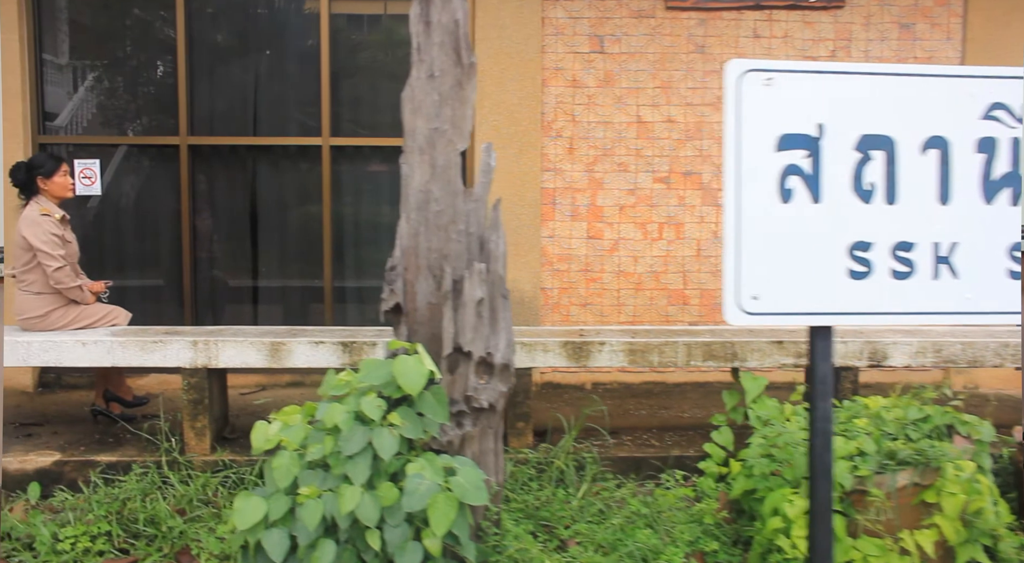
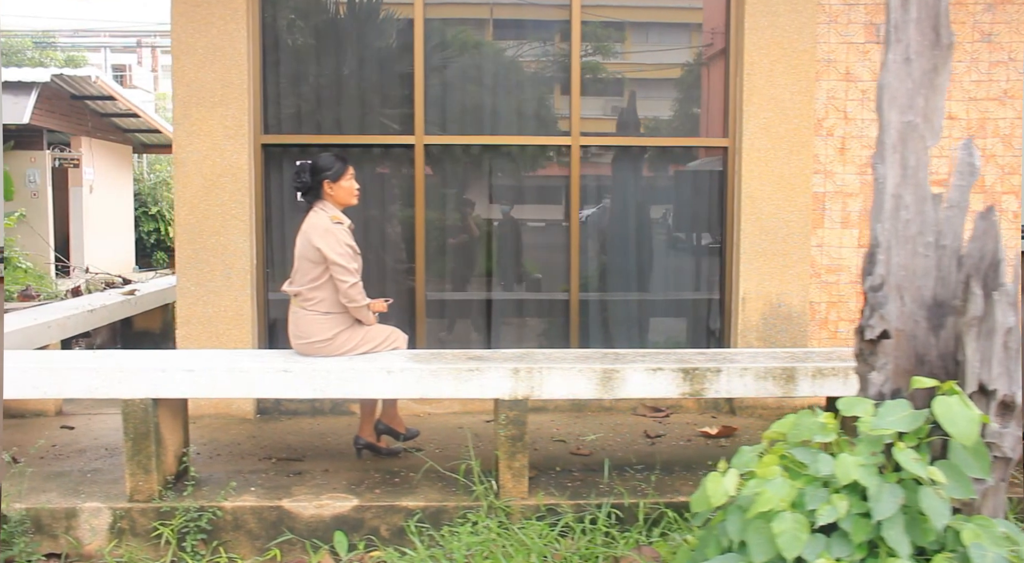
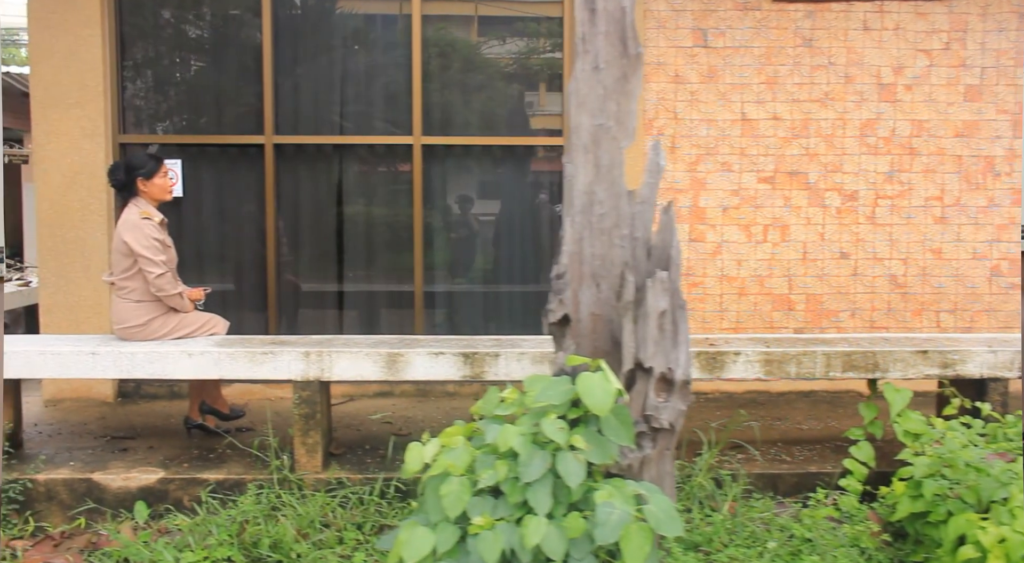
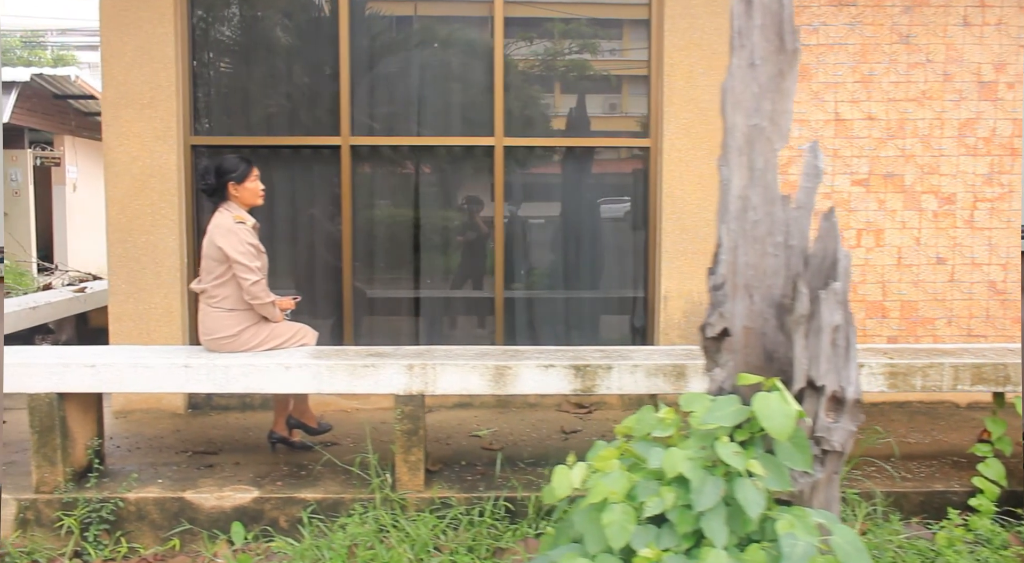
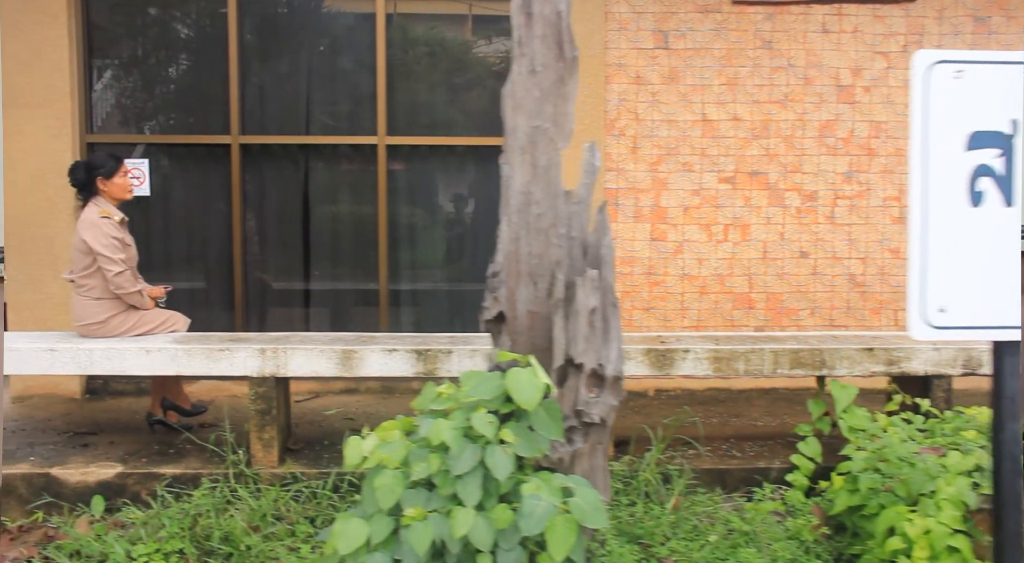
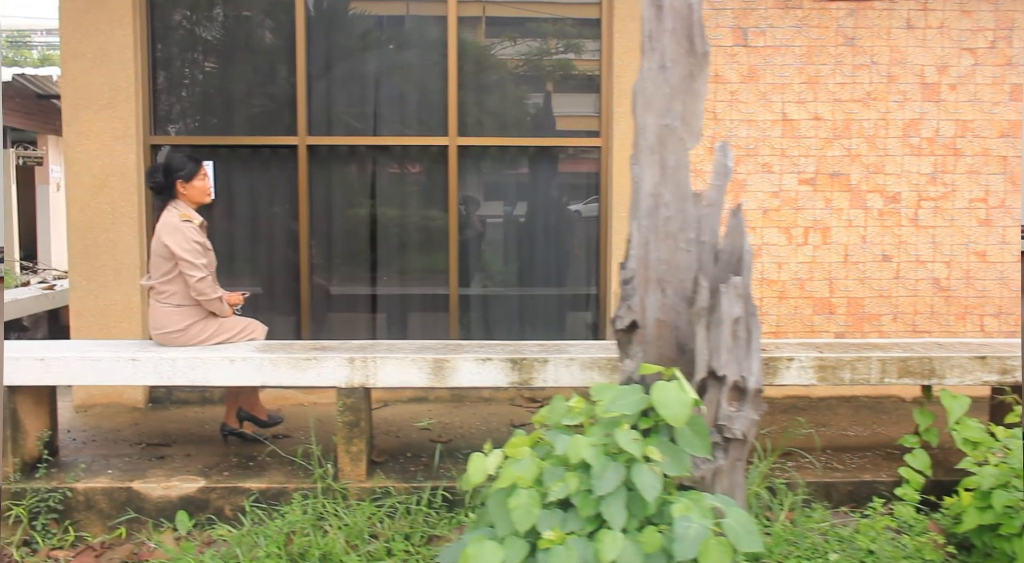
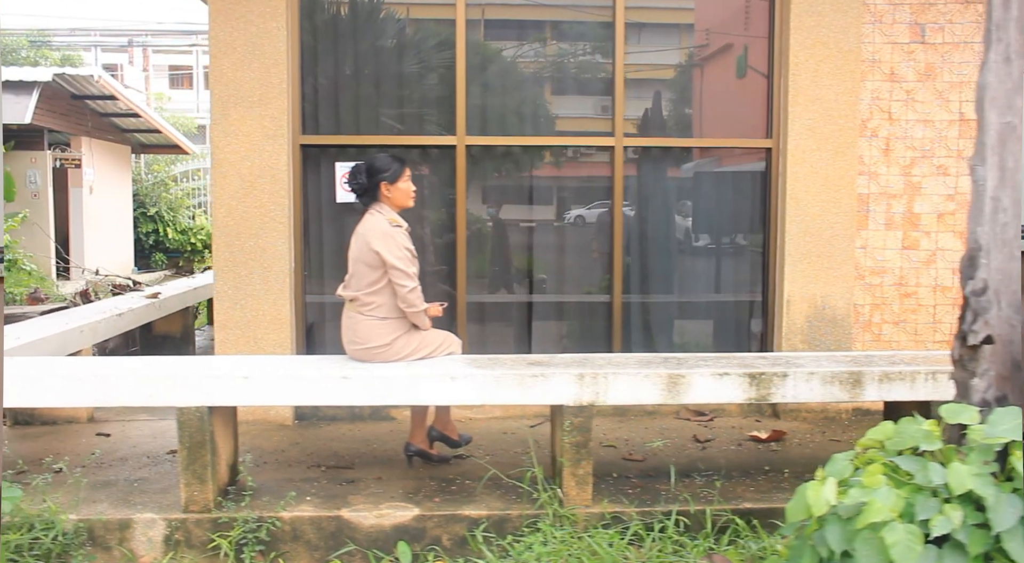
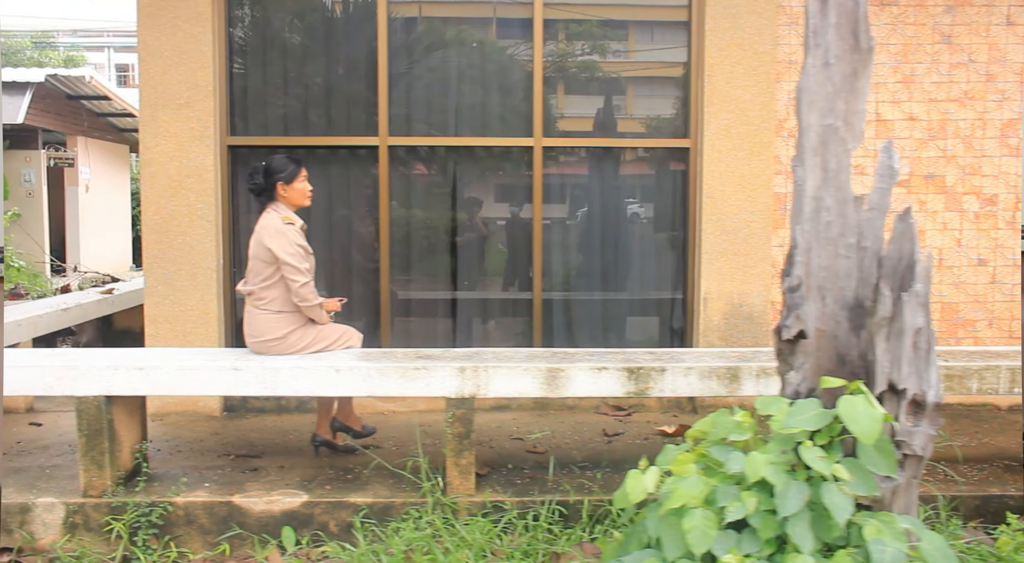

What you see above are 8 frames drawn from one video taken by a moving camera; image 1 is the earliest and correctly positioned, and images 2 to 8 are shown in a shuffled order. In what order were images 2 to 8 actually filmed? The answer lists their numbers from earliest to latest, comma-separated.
5, 3, 6, 4, 8, 2, 7
